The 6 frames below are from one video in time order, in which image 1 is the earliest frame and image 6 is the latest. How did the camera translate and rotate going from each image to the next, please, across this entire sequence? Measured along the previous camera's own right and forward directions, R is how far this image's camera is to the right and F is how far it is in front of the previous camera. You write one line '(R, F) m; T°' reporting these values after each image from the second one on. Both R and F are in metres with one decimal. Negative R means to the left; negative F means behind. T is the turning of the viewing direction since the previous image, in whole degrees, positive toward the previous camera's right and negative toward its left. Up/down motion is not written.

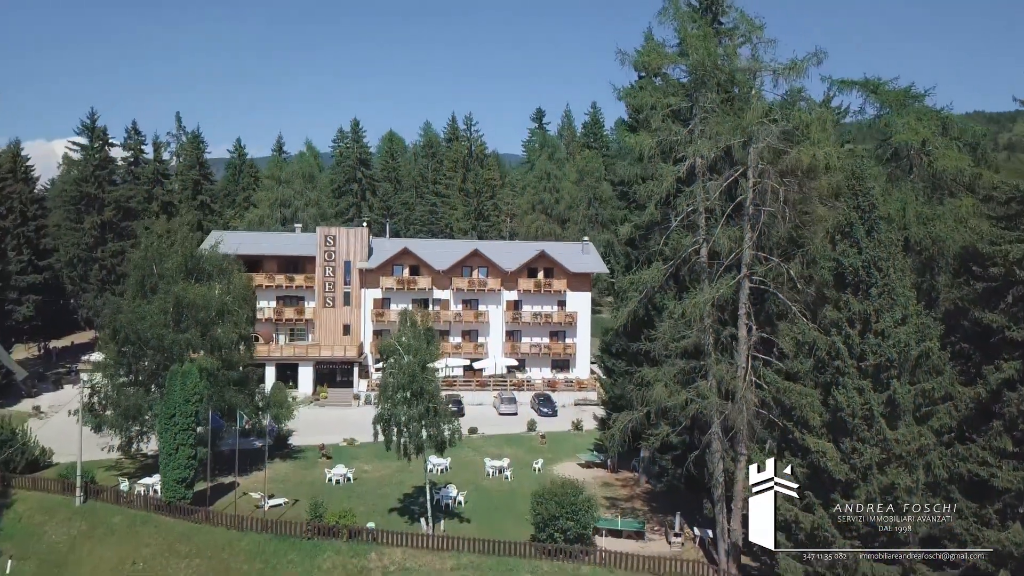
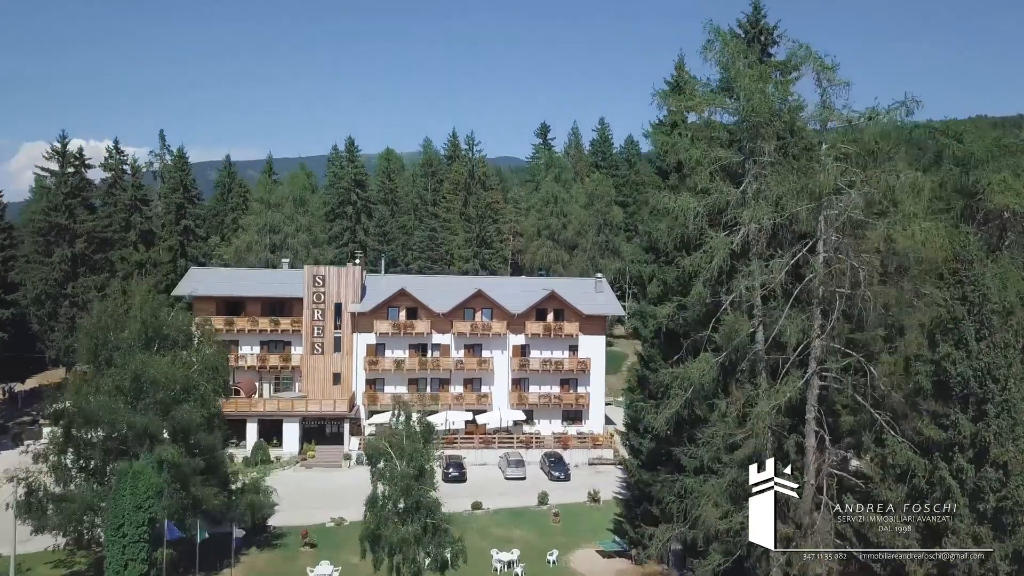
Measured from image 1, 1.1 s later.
(-0.4, +4.8) m; 0°
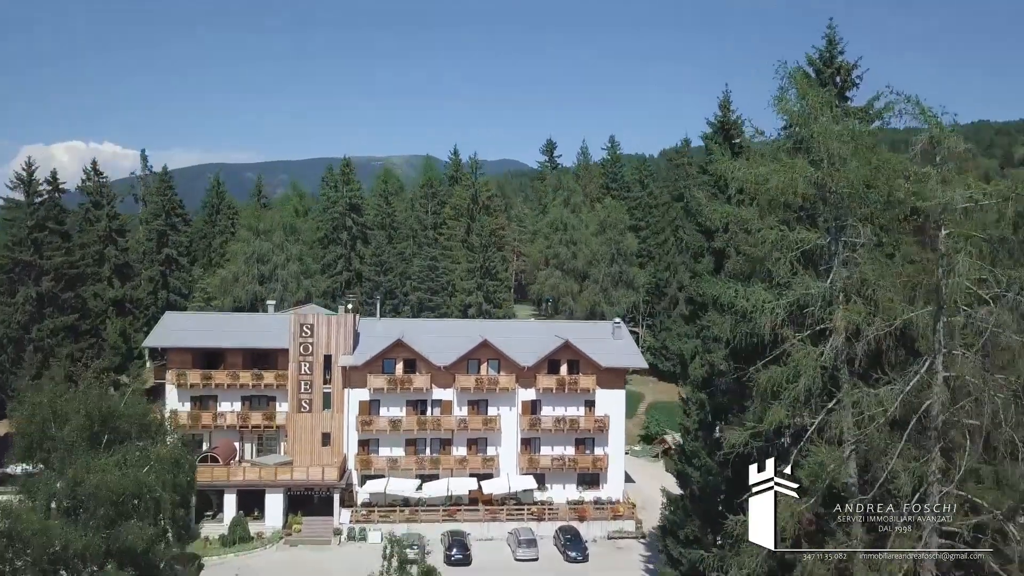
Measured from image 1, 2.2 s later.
(-0.4, +5.0) m; 0°
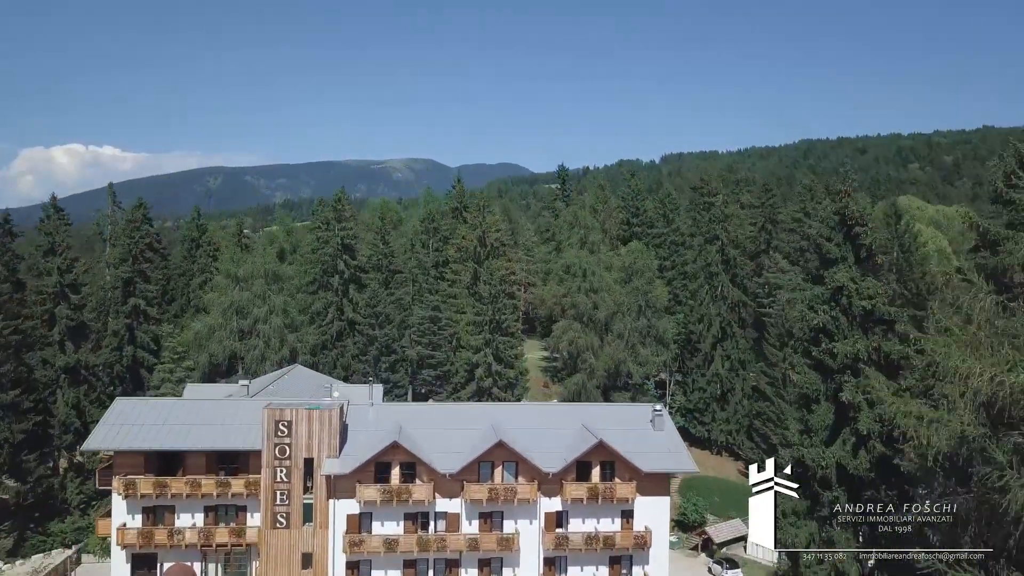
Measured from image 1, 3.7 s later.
(-0.8, +7.8) m; 0°
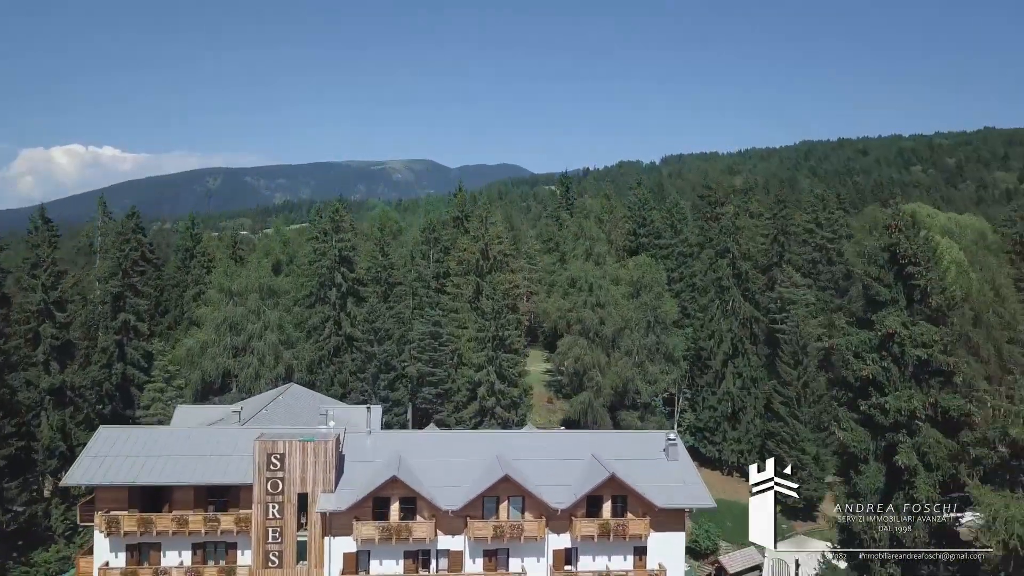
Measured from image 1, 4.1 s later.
(-0.2, +2.1) m; 0°
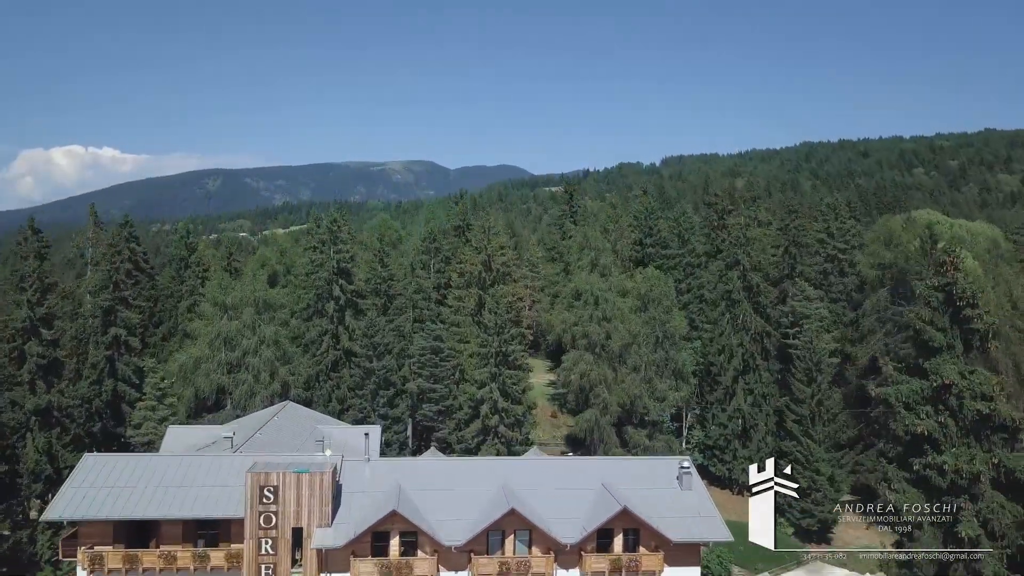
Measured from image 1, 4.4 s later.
(-0.2, +1.8) m; 0°
